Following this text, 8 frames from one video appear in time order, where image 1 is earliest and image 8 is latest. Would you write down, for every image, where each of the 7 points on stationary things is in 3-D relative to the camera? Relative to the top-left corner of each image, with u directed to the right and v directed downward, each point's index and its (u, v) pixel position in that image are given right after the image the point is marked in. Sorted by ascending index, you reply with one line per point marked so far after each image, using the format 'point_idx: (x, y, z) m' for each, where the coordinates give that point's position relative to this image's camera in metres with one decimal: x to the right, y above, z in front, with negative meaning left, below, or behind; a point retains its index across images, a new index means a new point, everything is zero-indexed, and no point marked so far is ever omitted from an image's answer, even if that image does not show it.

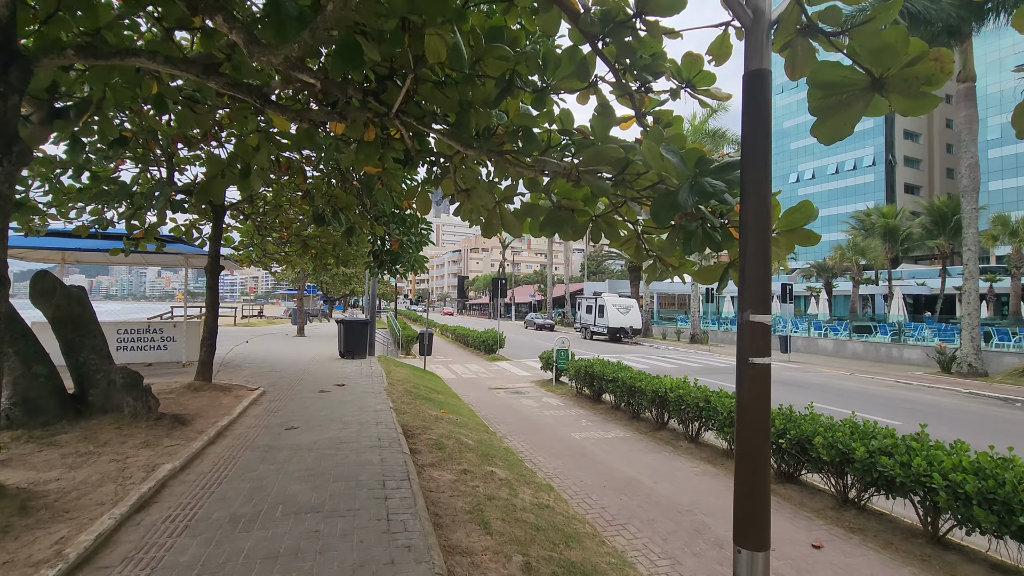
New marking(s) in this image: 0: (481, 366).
0: (-1.1, -2.6, +16.9) m
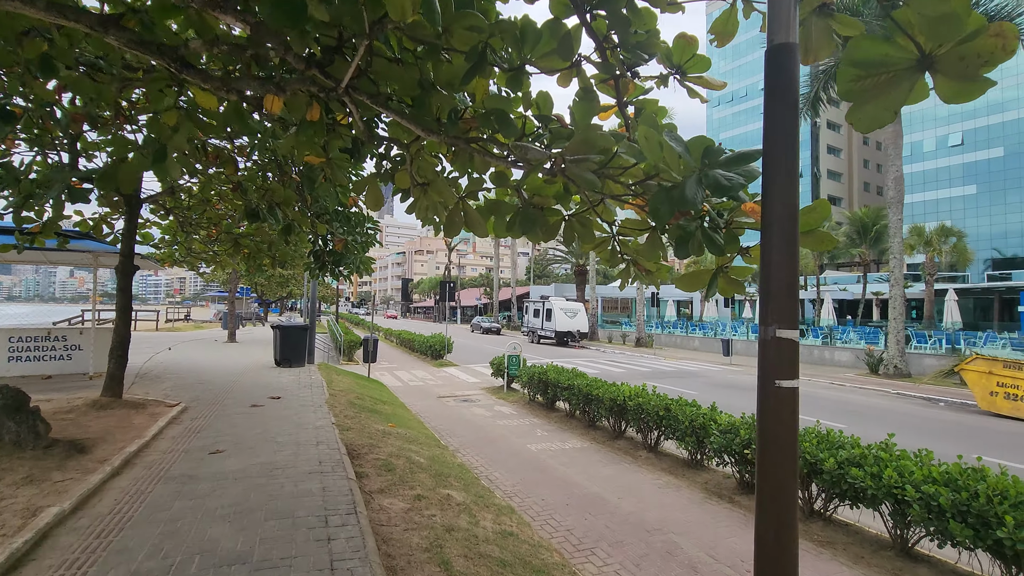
0: (-2.7, -2.7, +16.3) m
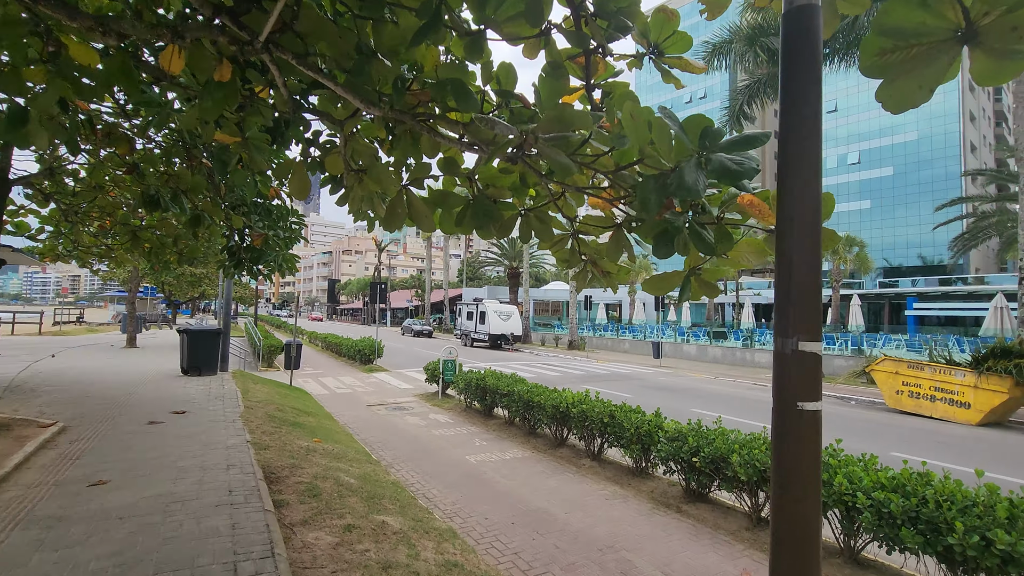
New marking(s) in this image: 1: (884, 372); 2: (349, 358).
0: (-4.7, -2.7, +15.4) m
1: (+8.4, -1.9, +11.7) m
2: (-6.2, -2.7, +19.7) m
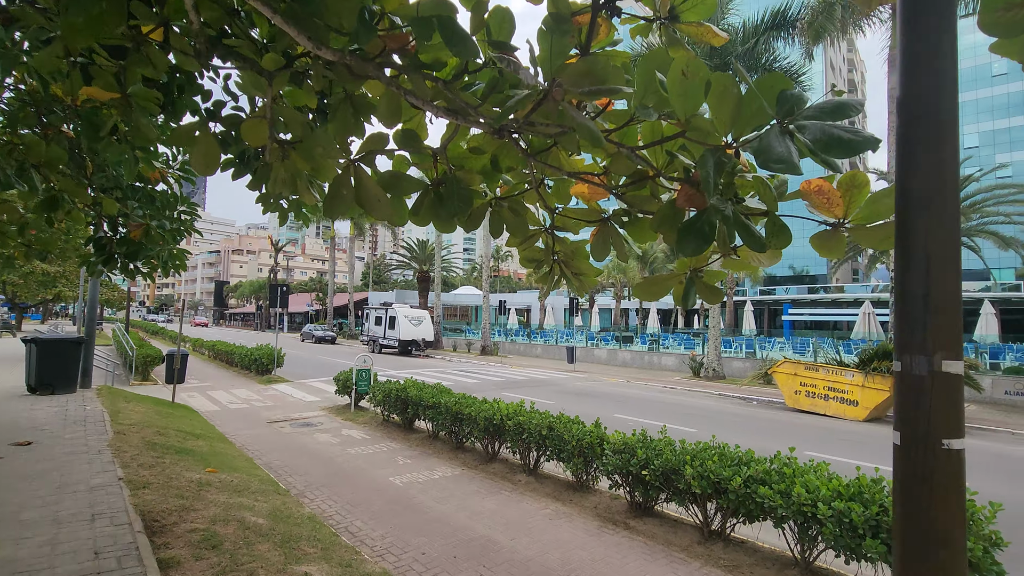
0: (-6.9, -2.8, +13.8) m
1: (+6.6, -2.1, +12.6) m
2: (-9.2, -2.8, +17.7) m
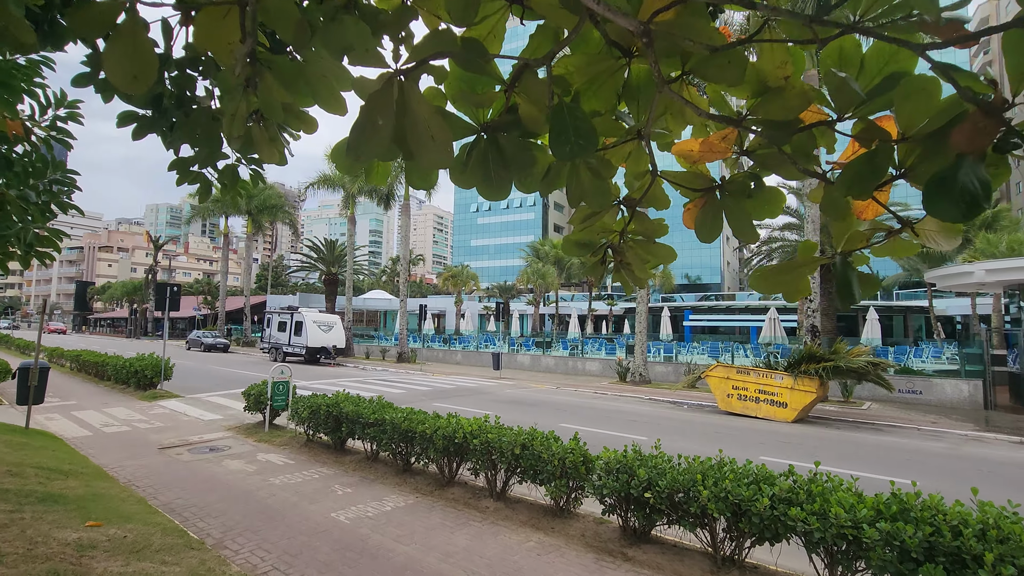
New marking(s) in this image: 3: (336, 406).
0: (-8.5, -2.7, +11.6) m
1: (+5.1, -2.2, +12.8) m
2: (-11.4, -2.7, +15.0) m
3: (-2.7, -1.8, +8.0) m
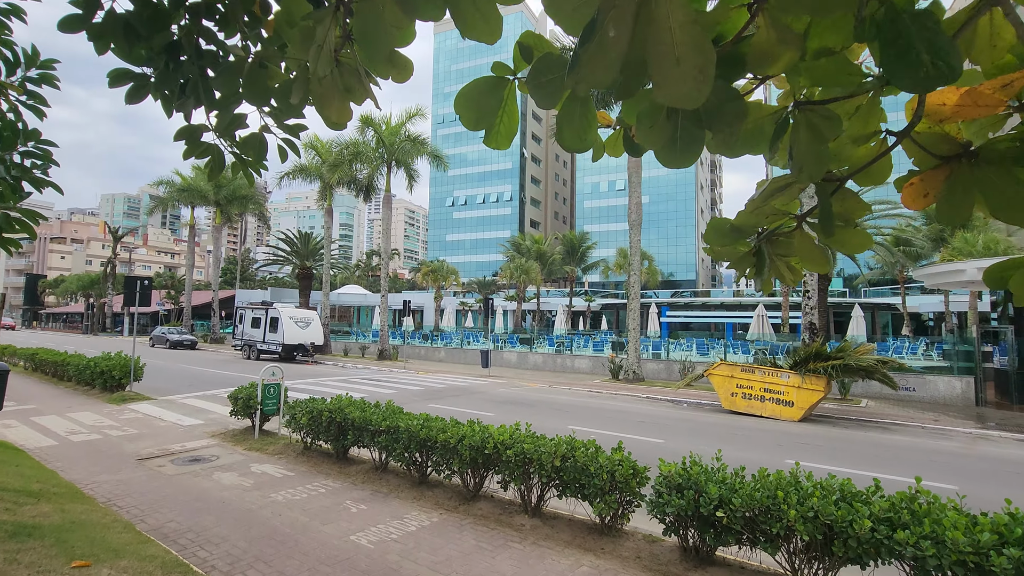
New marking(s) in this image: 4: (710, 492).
0: (-8.4, -2.6, +10.6) m
1: (+5.0, -2.1, +12.6) m
2: (-11.6, -2.6, +13.9) m
3: (-2.4, -1.7, +7.3) m
4: (+1.6, -1.7, +4.2) m
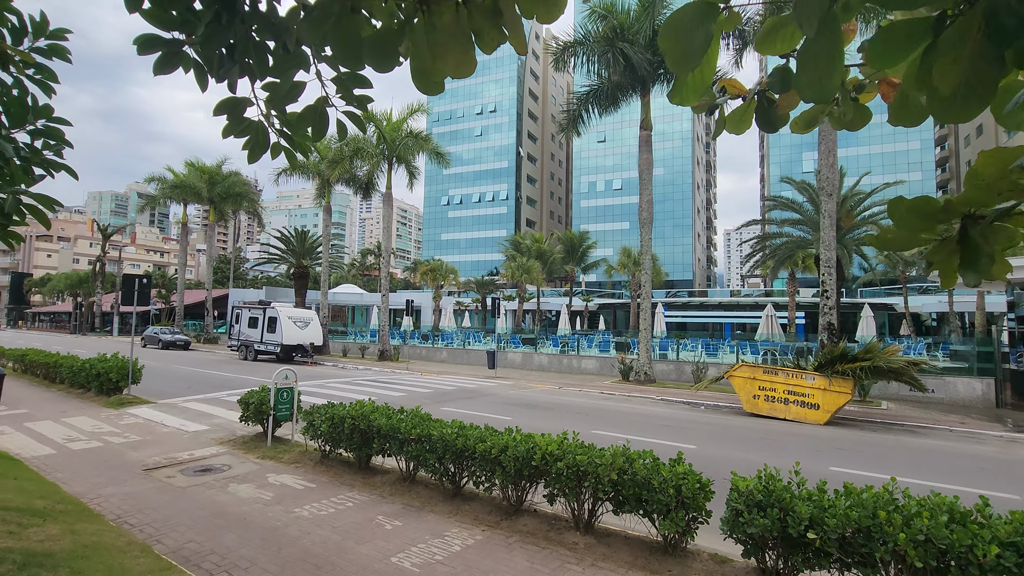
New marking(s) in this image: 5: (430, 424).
0: (-8.0, -2.6, +10.0) m
1: (+5.4, -2.1, +12.2) m
2: (-11.2, -2.5, +13.3) m
3: (-2.0, -1.7, +6.9) m
4: (+2.1, -1.6, +3.8) m
5: (-1.0, -1.7, +6.4) m
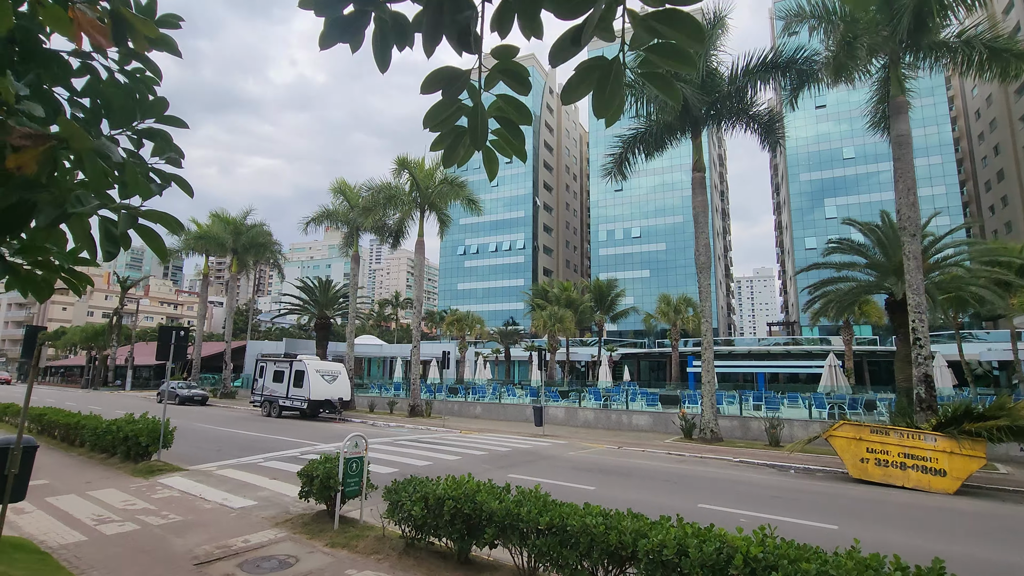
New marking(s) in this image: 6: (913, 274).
0: (-6.5, -3.5, +8.8) m
1: (+7.0, -3.1, +10.8) m
2: (-9.6, -3.8, +12.0) m
3: (-0.5, -2.3, +5.6) m
4: (+3.5, -1.9, +2.6) m
5: (+0.5, -2.2, +5.2) m
6: (+10.3, +0.4, +13.2) m
